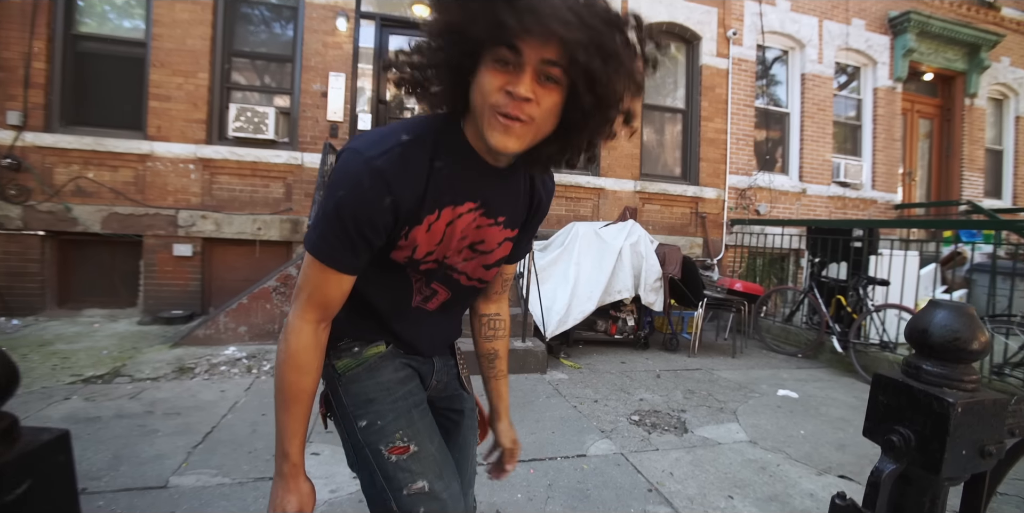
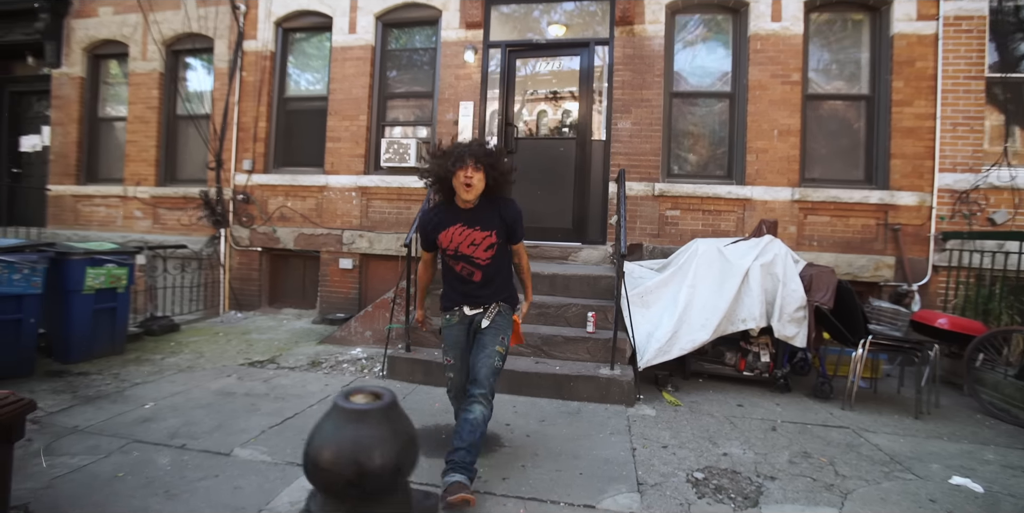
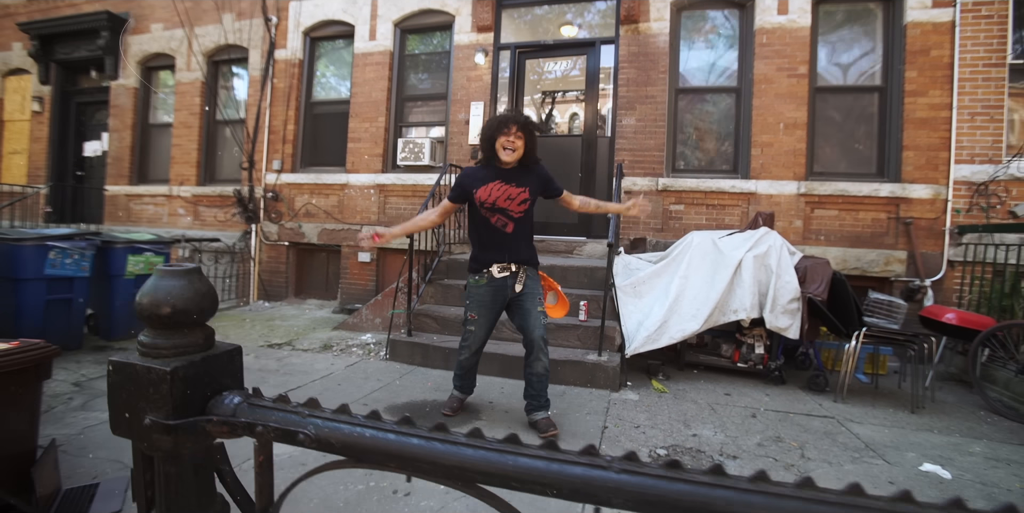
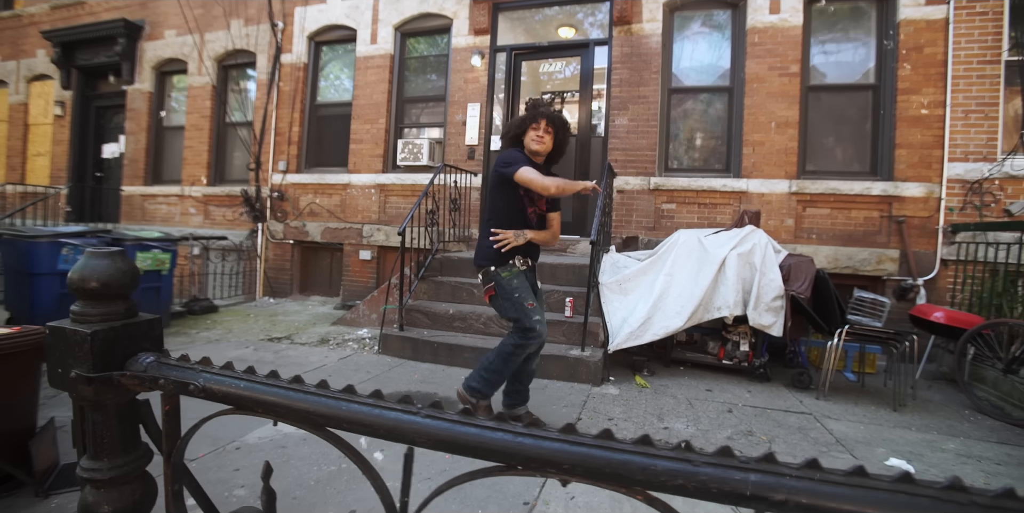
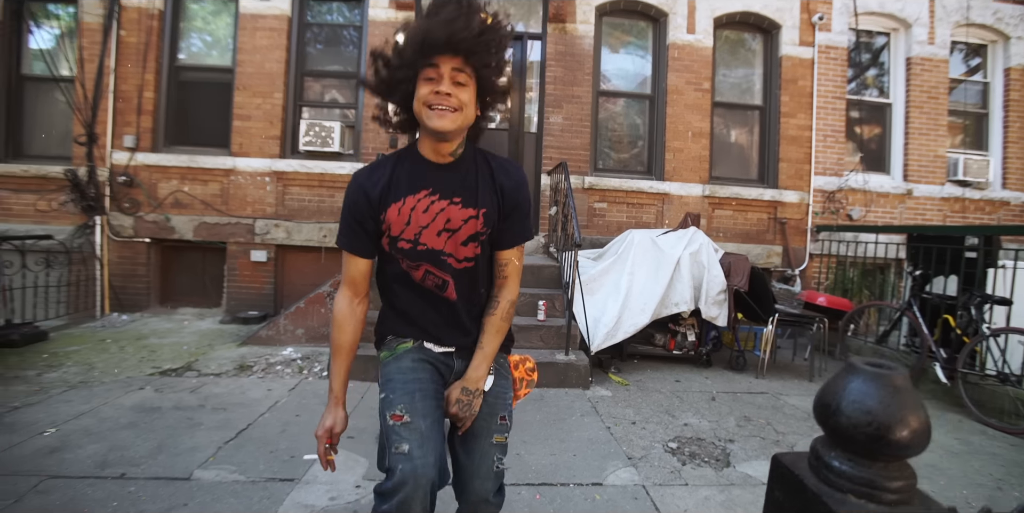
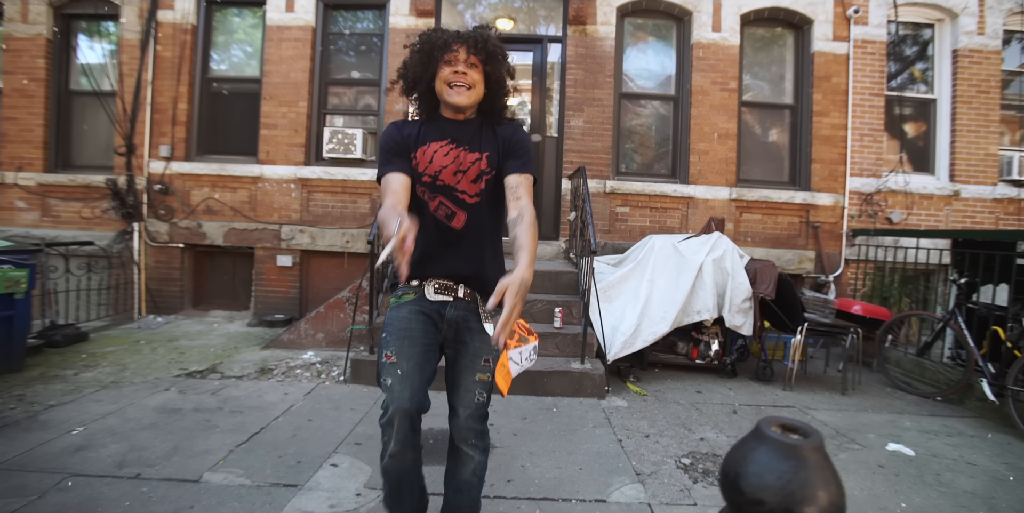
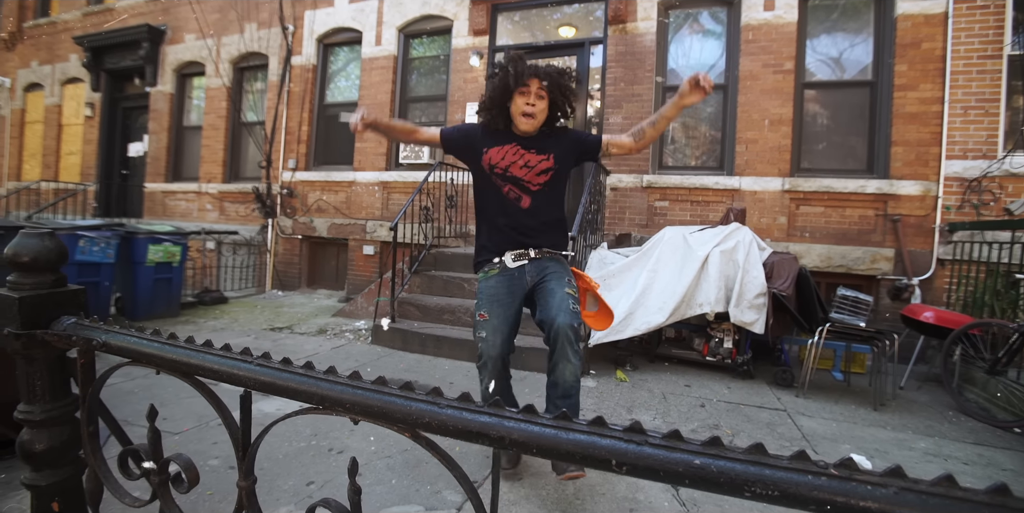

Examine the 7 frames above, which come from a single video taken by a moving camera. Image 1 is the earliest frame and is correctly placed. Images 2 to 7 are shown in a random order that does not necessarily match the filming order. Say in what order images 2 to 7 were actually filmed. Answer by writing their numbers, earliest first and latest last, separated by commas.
5, 6, 2, 3, 4, 7
